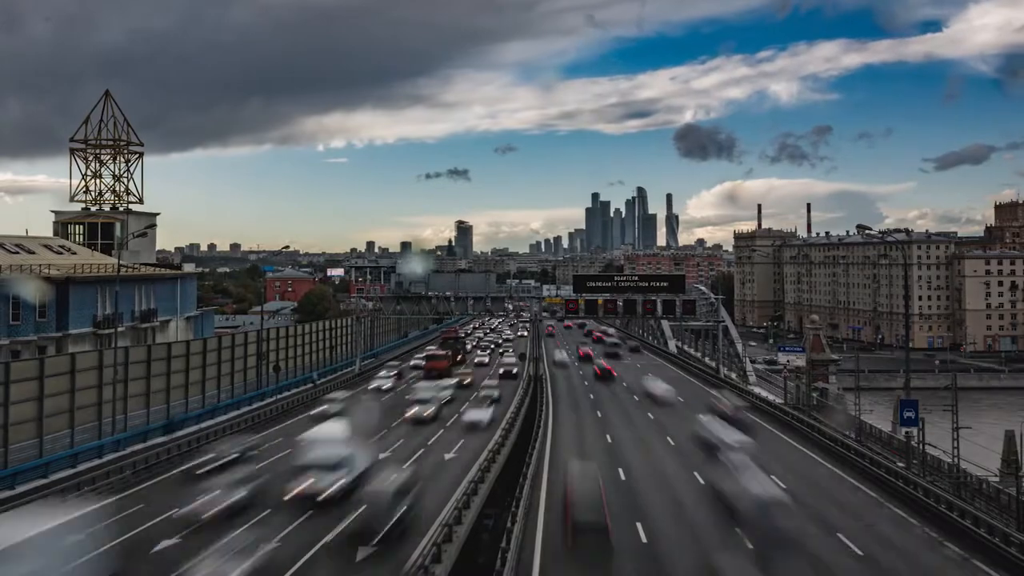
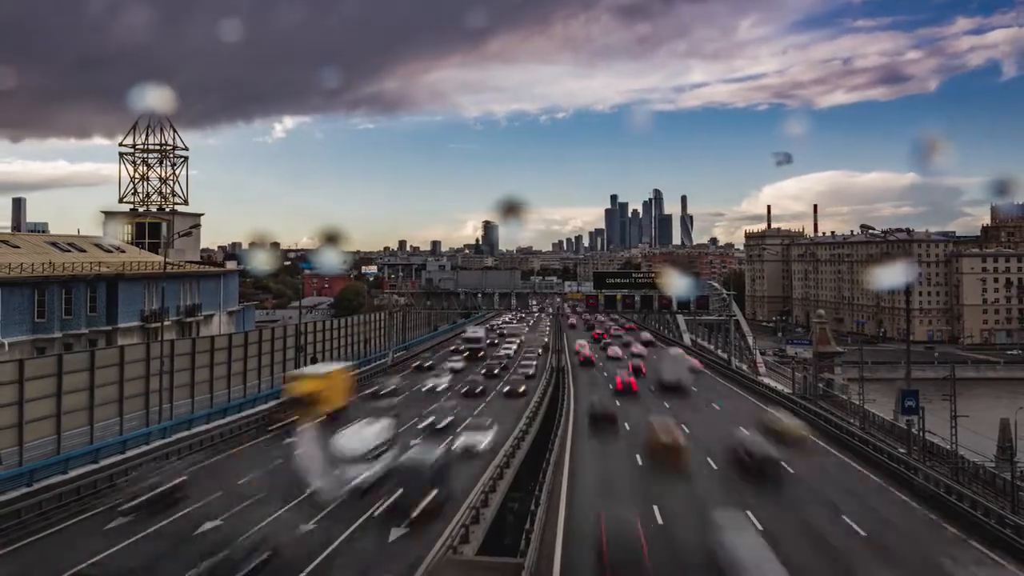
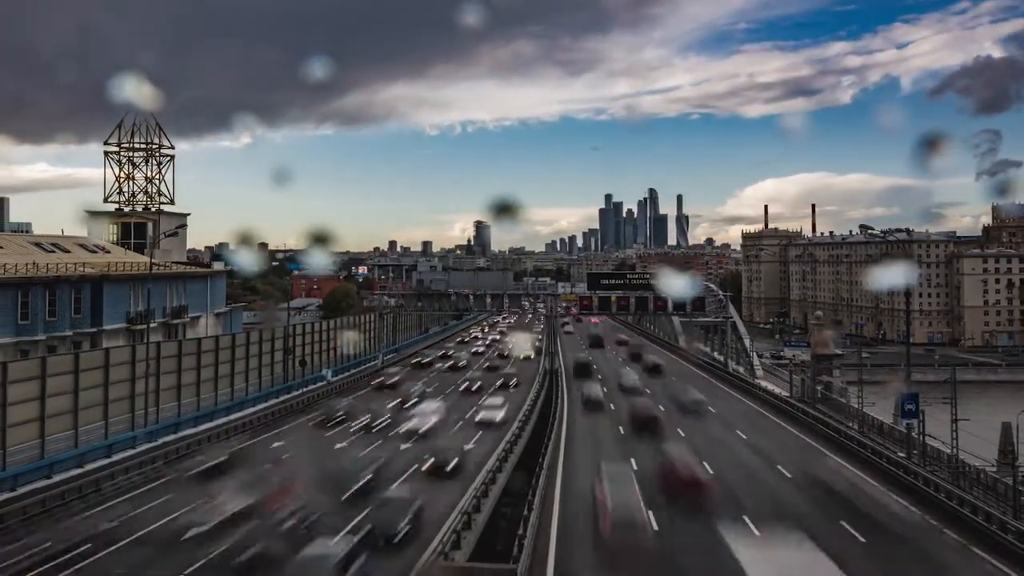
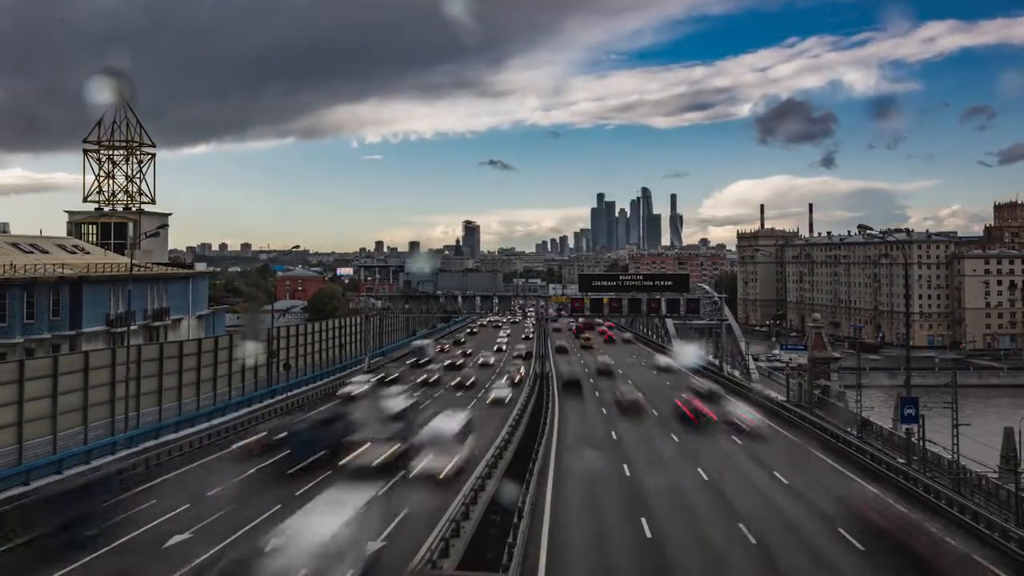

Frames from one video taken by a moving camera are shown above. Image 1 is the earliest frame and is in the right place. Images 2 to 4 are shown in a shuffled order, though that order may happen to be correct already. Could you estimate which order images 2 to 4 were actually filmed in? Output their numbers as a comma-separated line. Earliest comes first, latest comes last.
4, 3, 2
